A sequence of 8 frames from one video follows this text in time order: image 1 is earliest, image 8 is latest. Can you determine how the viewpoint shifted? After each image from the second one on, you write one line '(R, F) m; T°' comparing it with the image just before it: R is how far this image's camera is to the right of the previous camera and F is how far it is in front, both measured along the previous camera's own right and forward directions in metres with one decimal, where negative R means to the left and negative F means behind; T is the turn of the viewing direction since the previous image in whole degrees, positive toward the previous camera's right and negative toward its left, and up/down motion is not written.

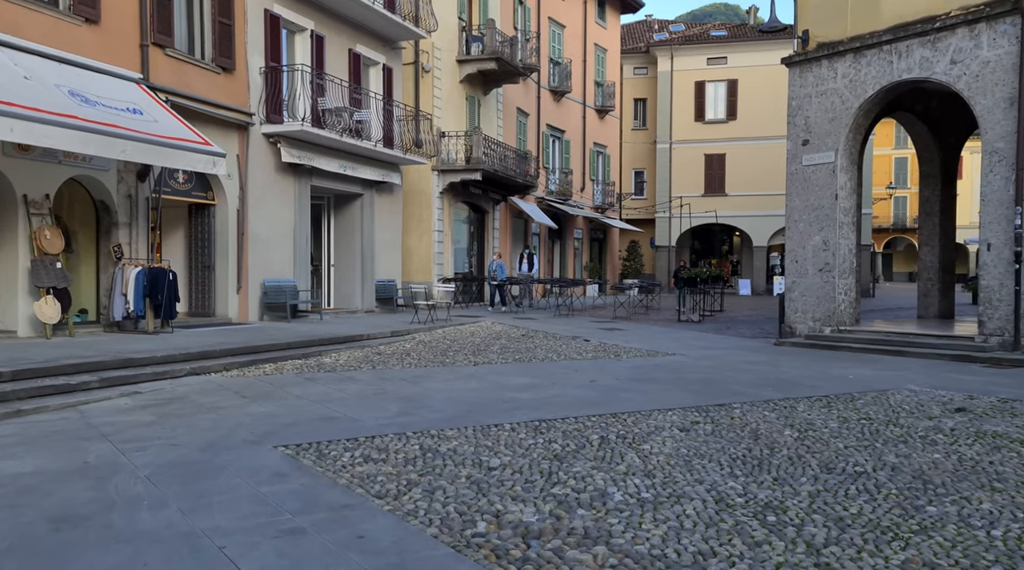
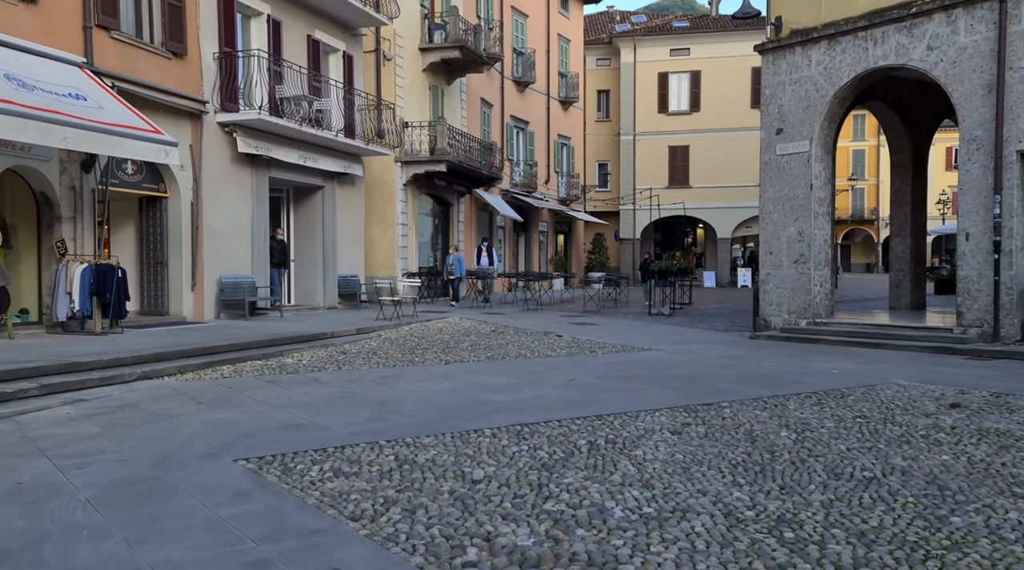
(-0.1, +0.5) m; +3°
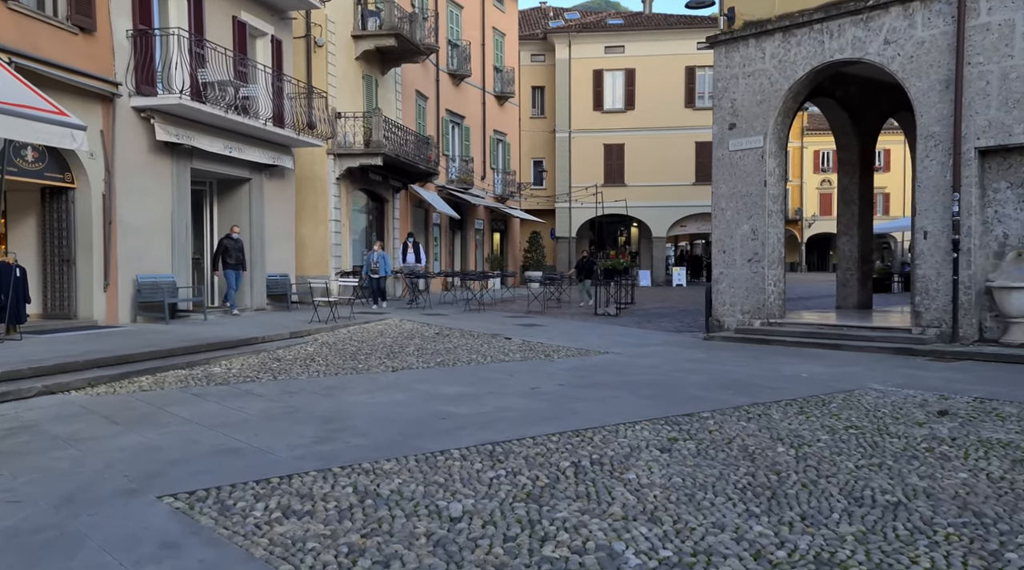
(-0.3, +0.8) m; +5°
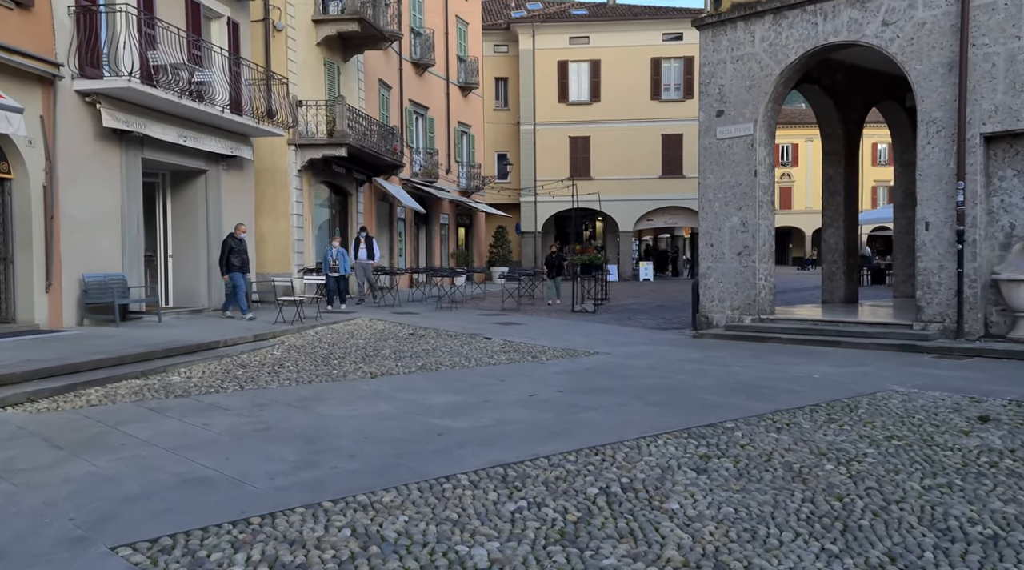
(-0.3, +0.8) m; +3°
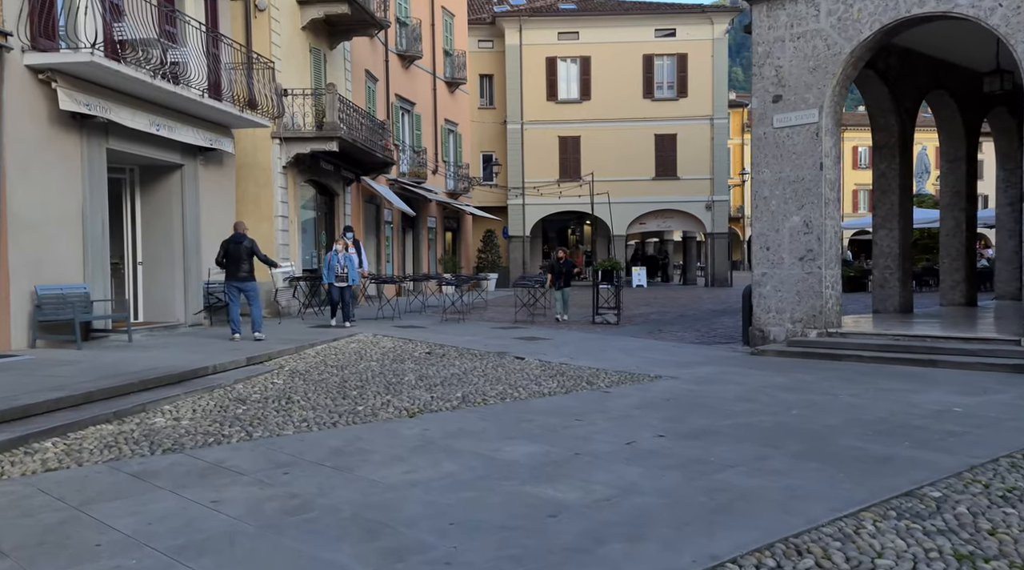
(-0.9, +1.8) m; +2°
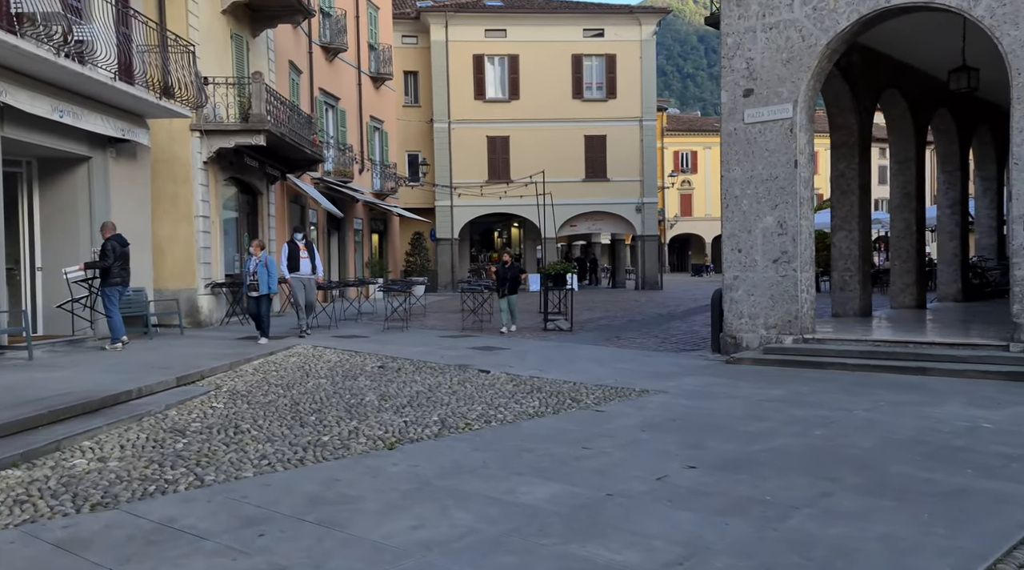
(-0.6, +1.0) m; +6°
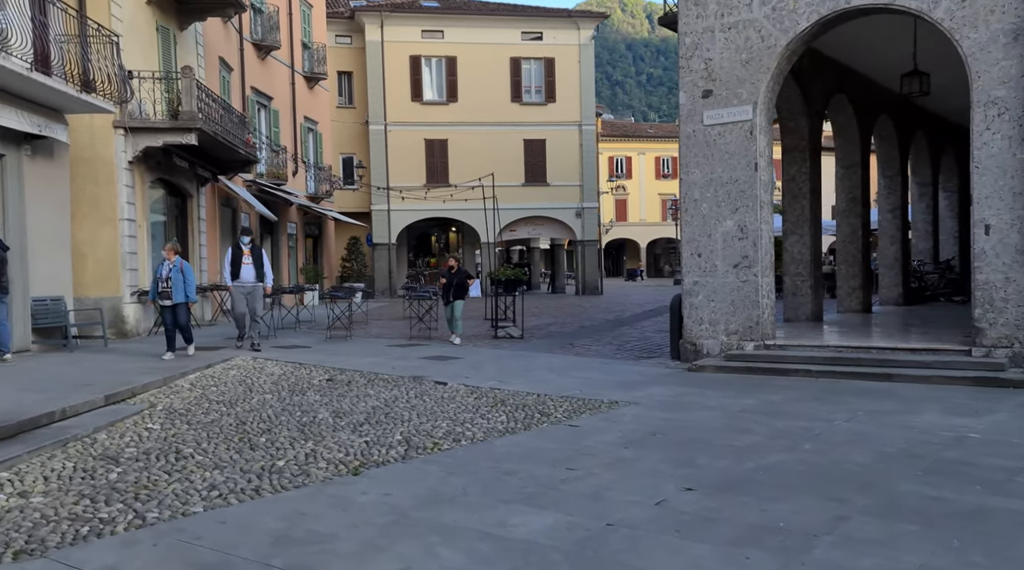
(-0.3, +0.5) m; +4°
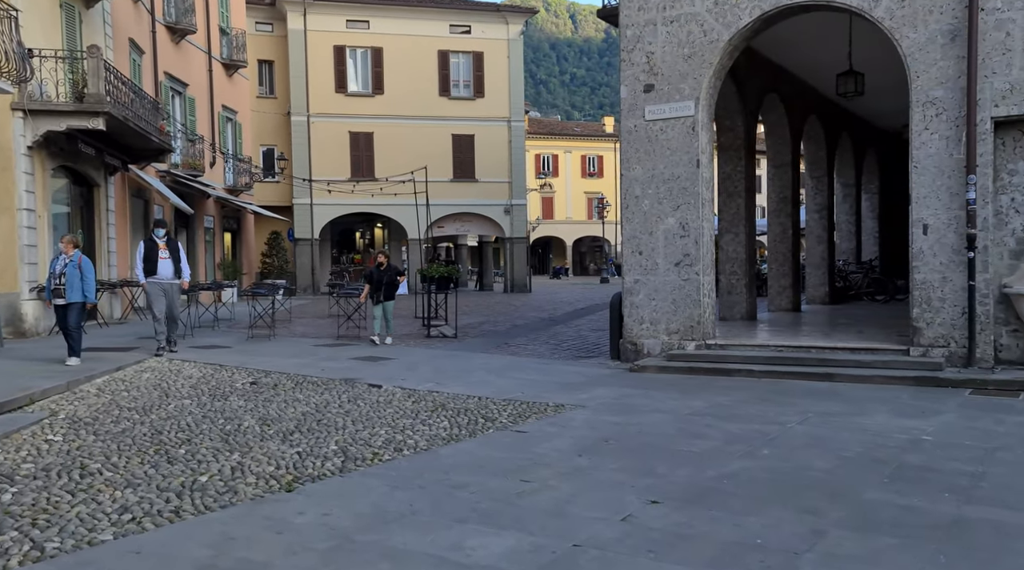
(-0.2, +0.4) m; +5°
